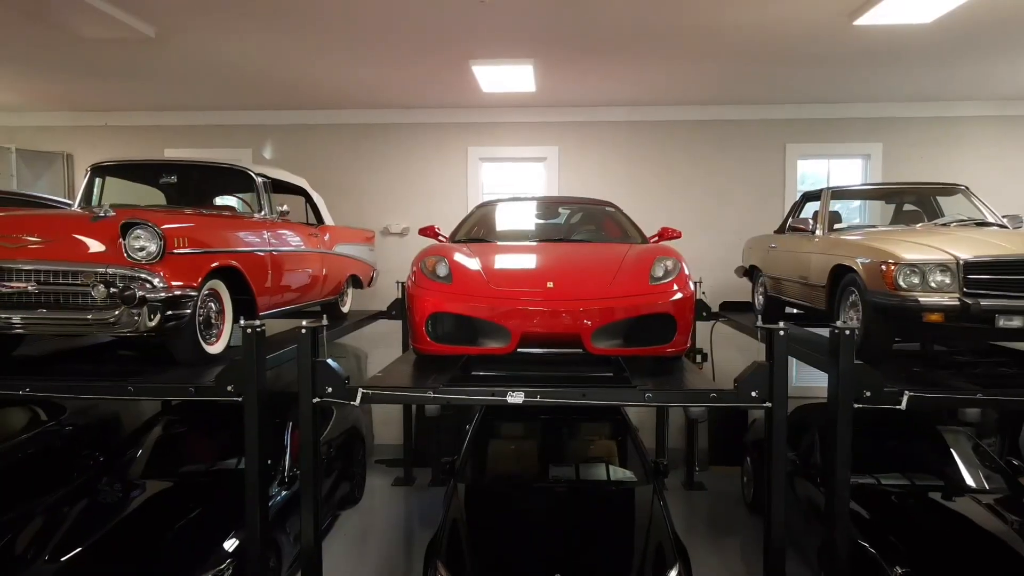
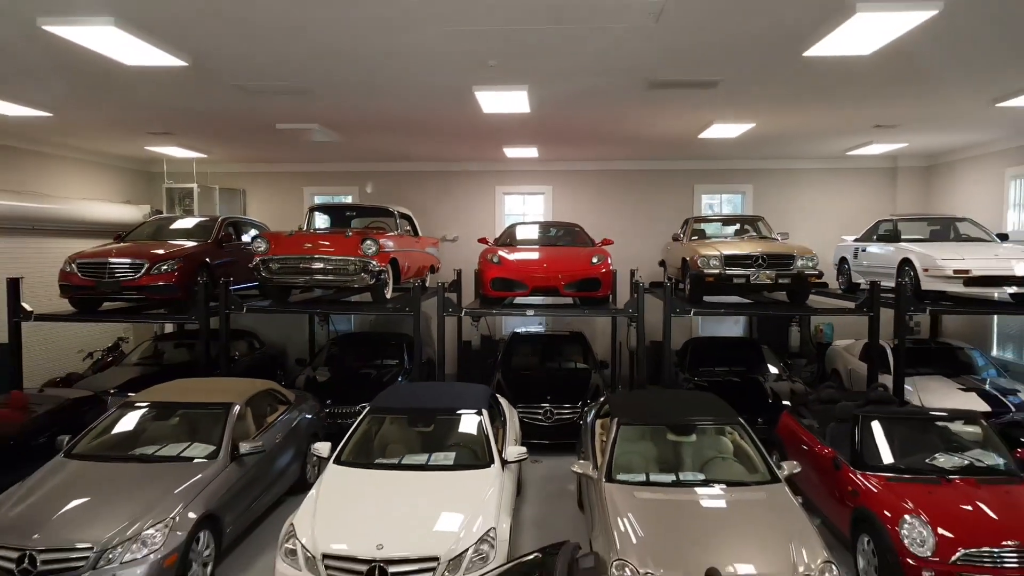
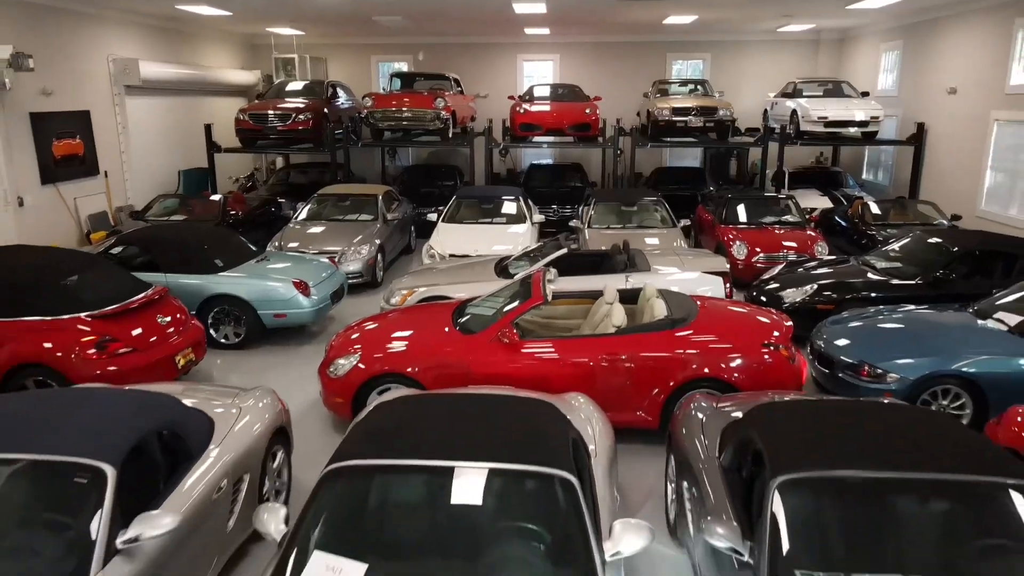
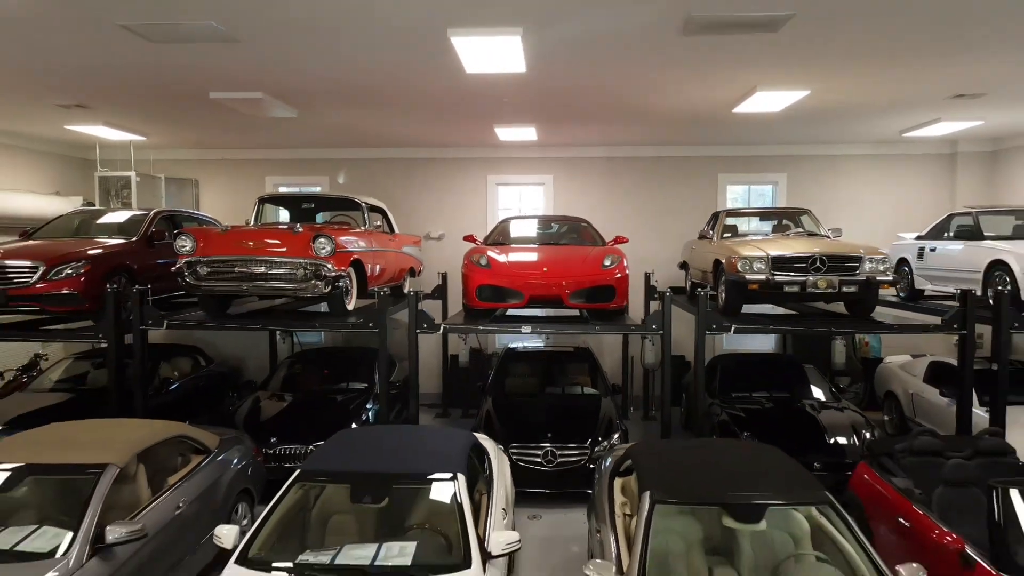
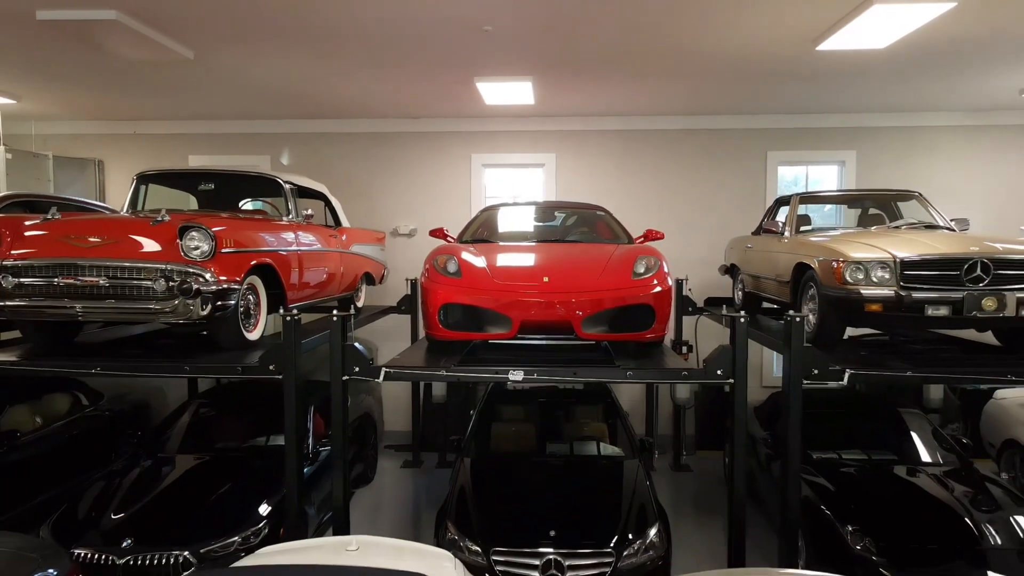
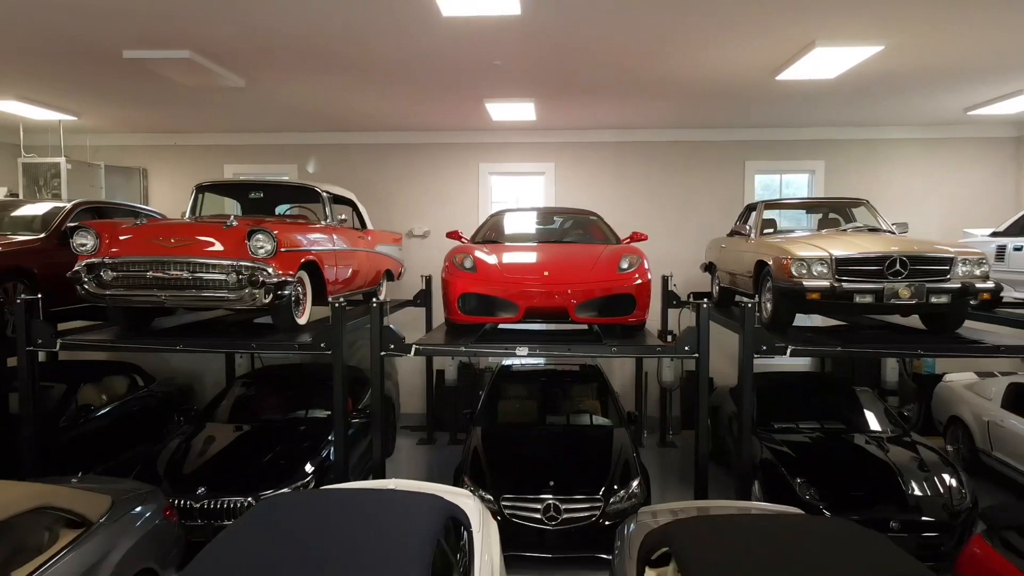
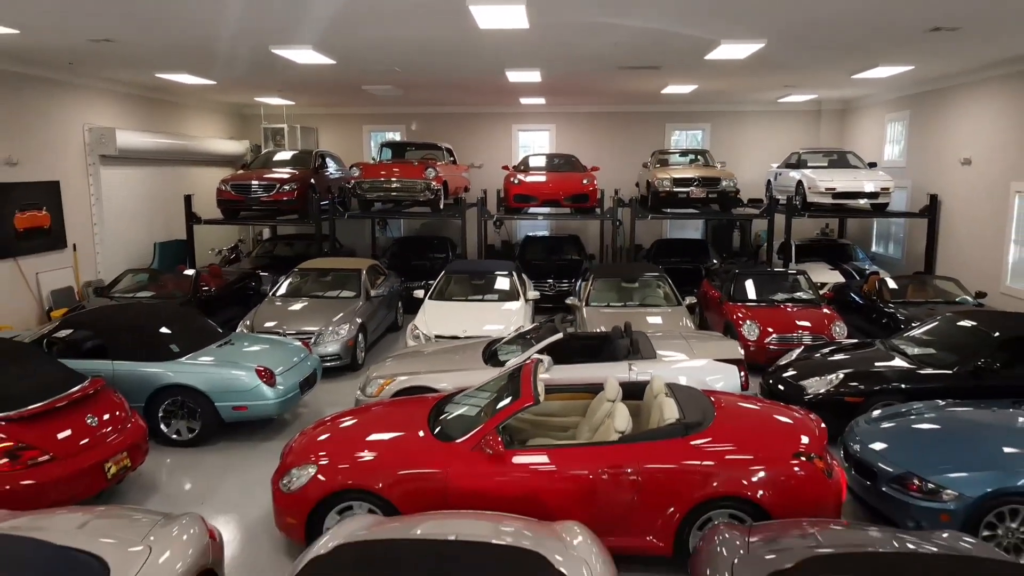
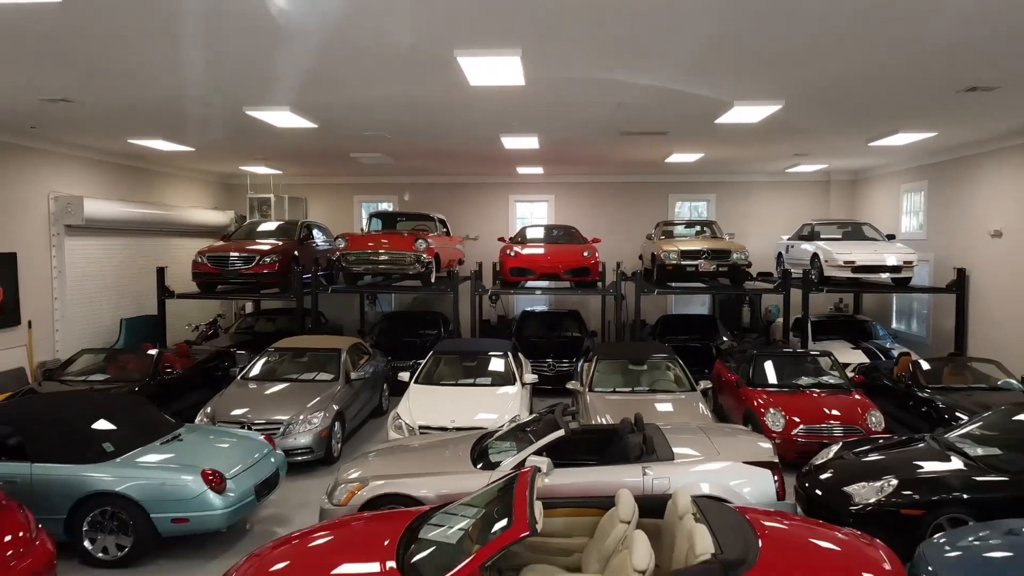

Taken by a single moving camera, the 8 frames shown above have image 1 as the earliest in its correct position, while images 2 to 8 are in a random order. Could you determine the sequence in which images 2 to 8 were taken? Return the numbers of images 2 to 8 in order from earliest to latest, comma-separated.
5, 6, 4, 2, 8, 7, 3
